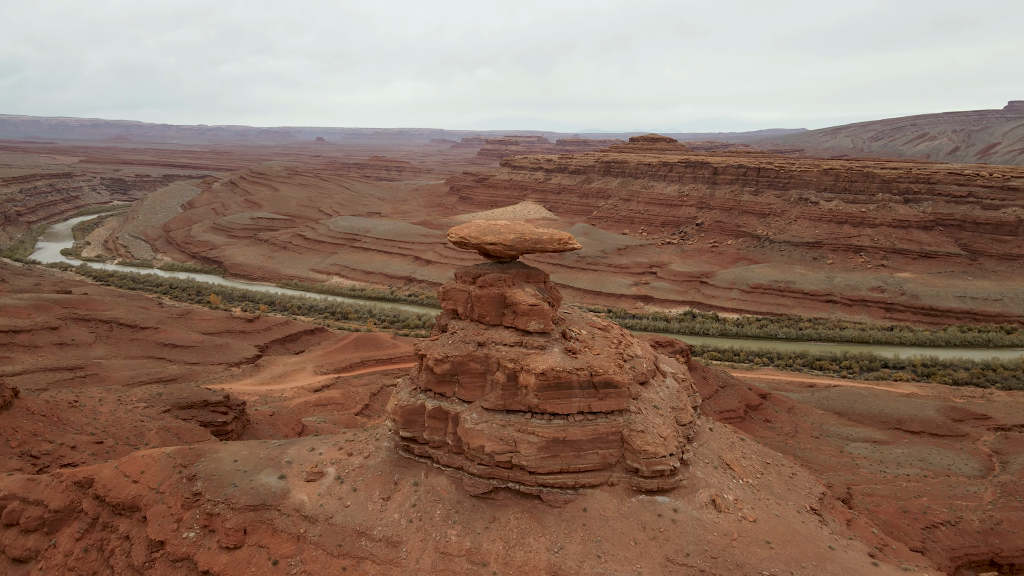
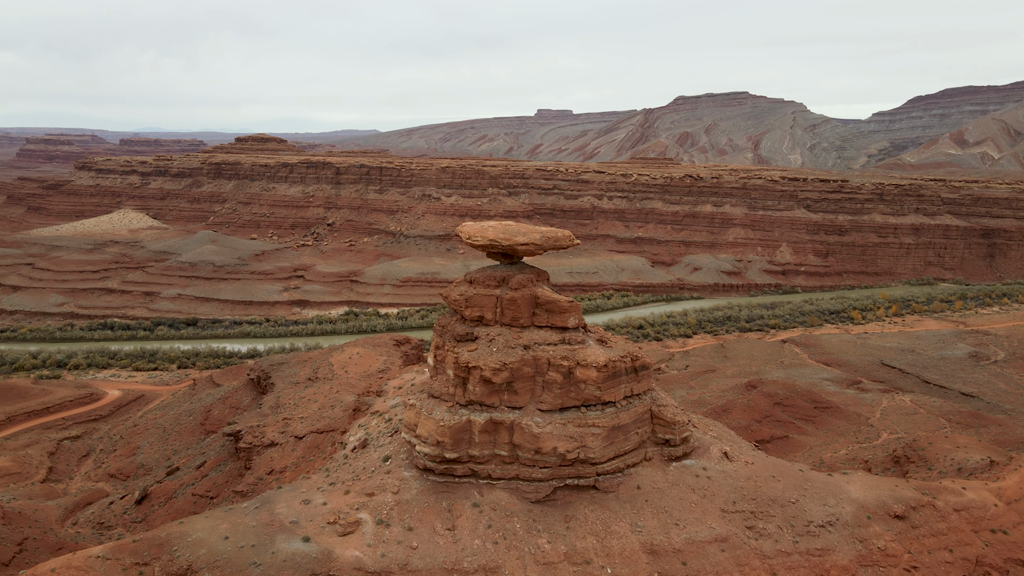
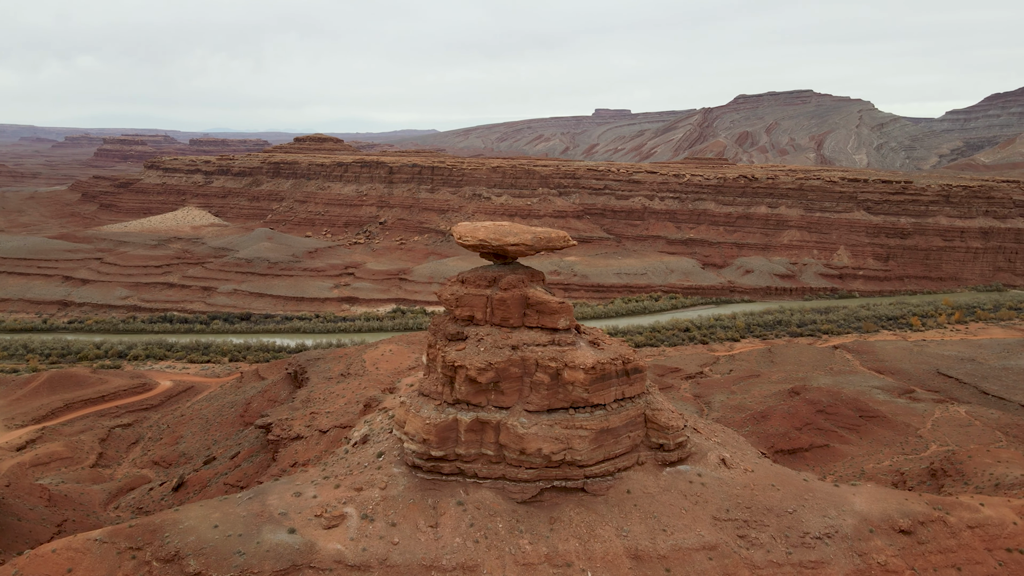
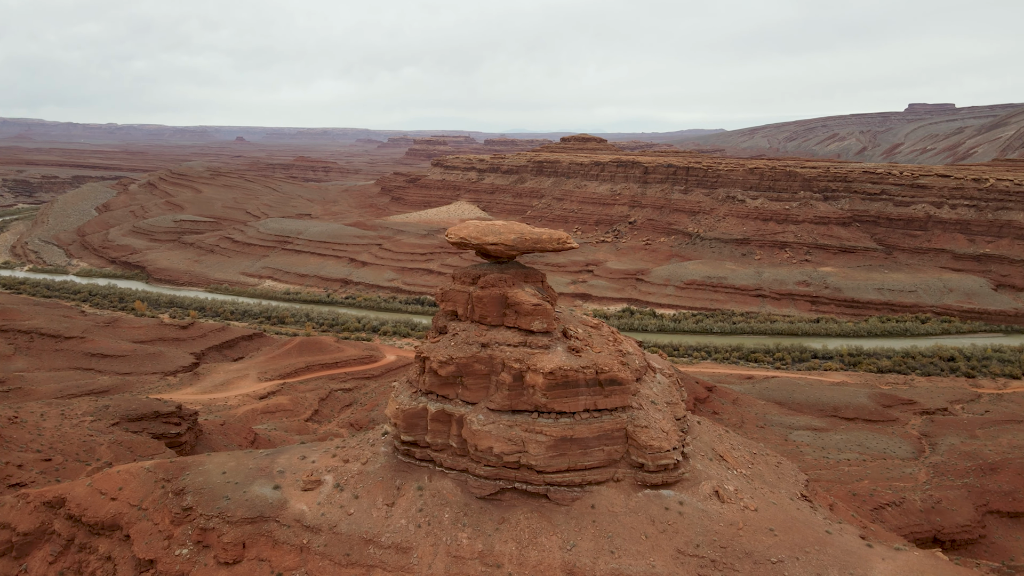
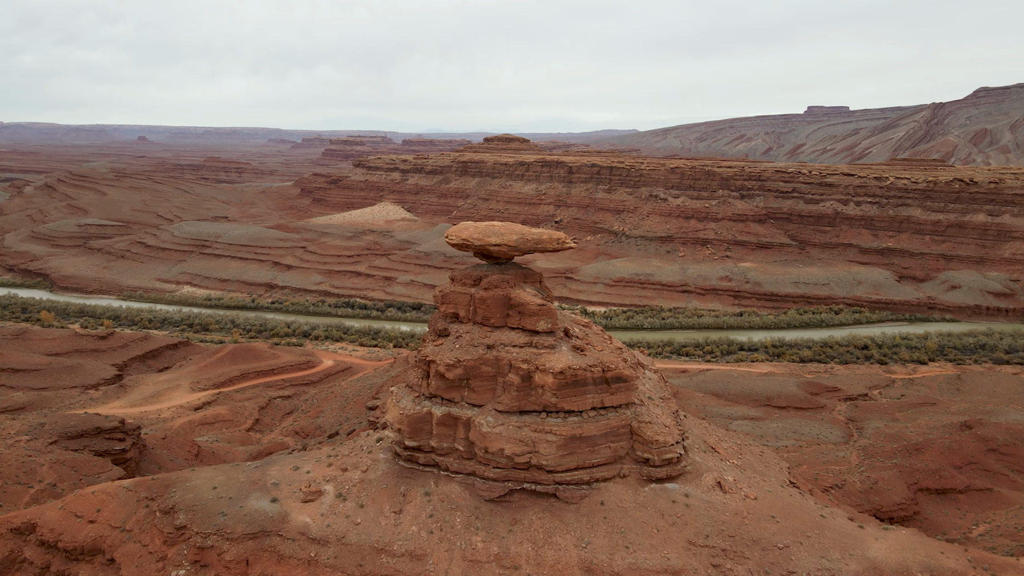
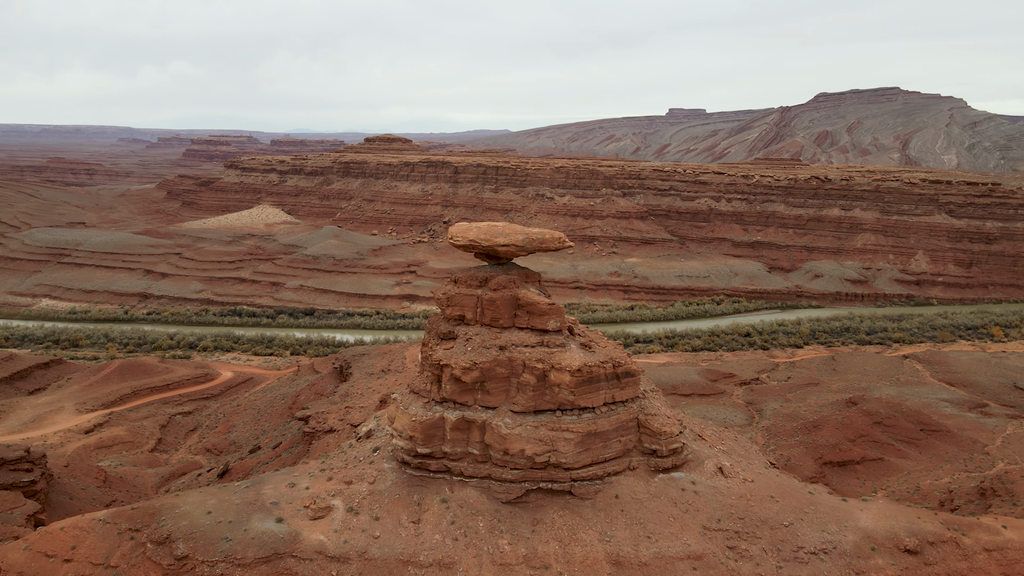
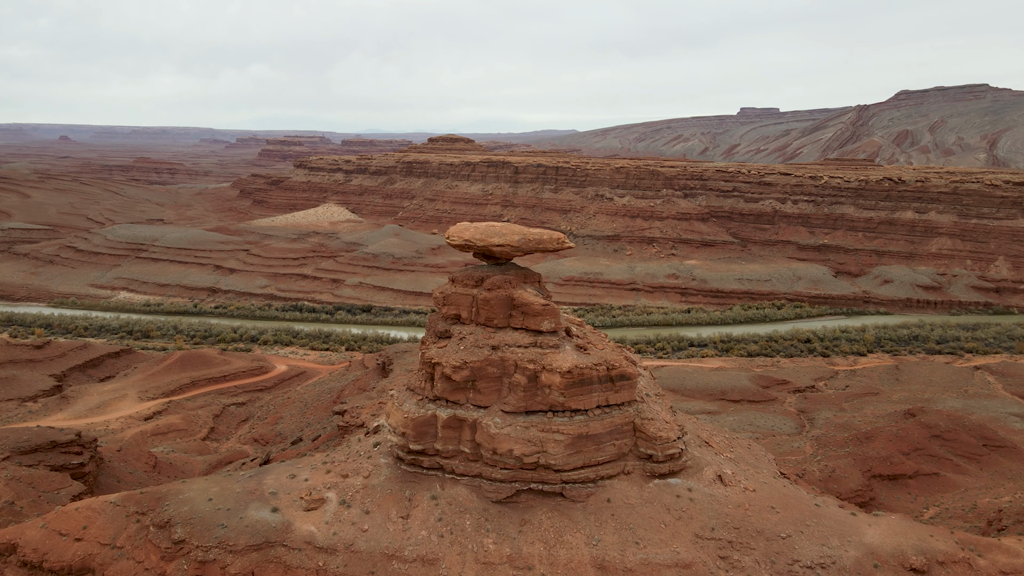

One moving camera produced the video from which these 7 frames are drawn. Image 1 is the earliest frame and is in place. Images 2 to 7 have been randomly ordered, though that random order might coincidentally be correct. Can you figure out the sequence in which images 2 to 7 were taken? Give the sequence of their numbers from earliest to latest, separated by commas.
4, 5, 7, 6, 3, 2
